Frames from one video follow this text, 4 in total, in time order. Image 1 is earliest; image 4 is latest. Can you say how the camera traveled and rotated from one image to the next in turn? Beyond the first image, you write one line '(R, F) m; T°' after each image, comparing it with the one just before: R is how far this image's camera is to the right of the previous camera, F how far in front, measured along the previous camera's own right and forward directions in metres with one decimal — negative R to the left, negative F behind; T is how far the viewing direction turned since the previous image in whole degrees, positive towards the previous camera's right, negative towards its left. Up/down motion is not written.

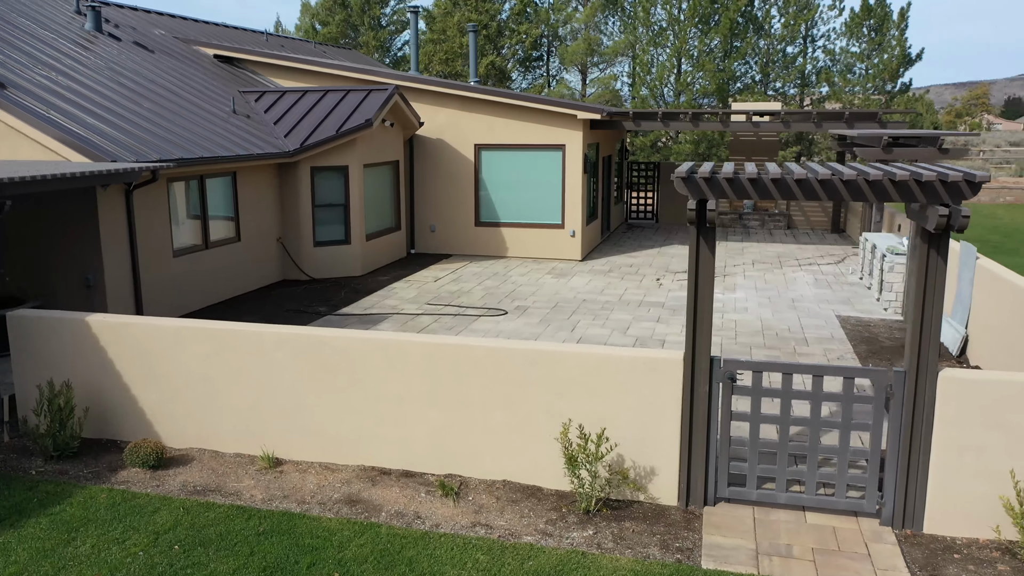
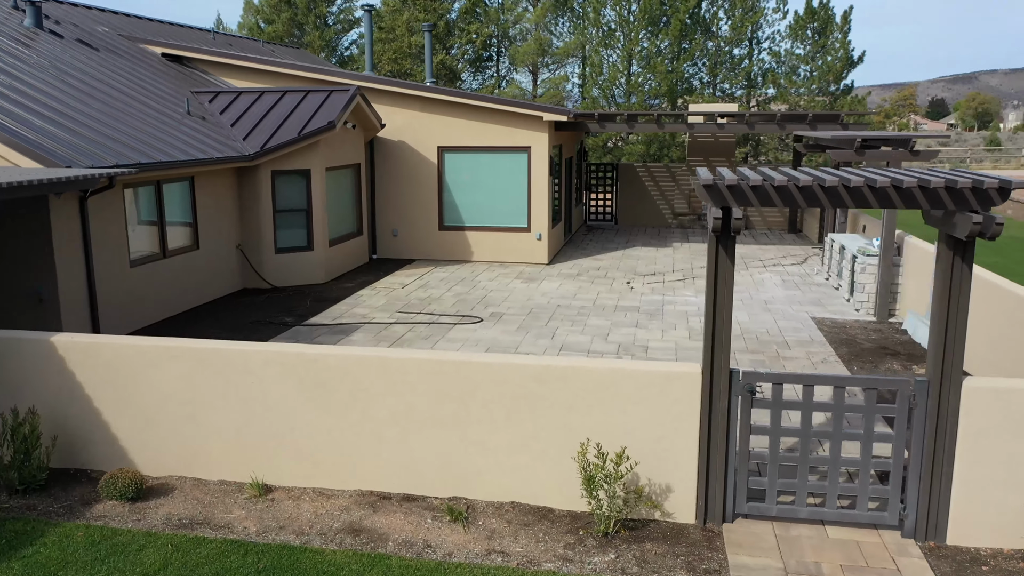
(-0.4, +0.3) m; +4°
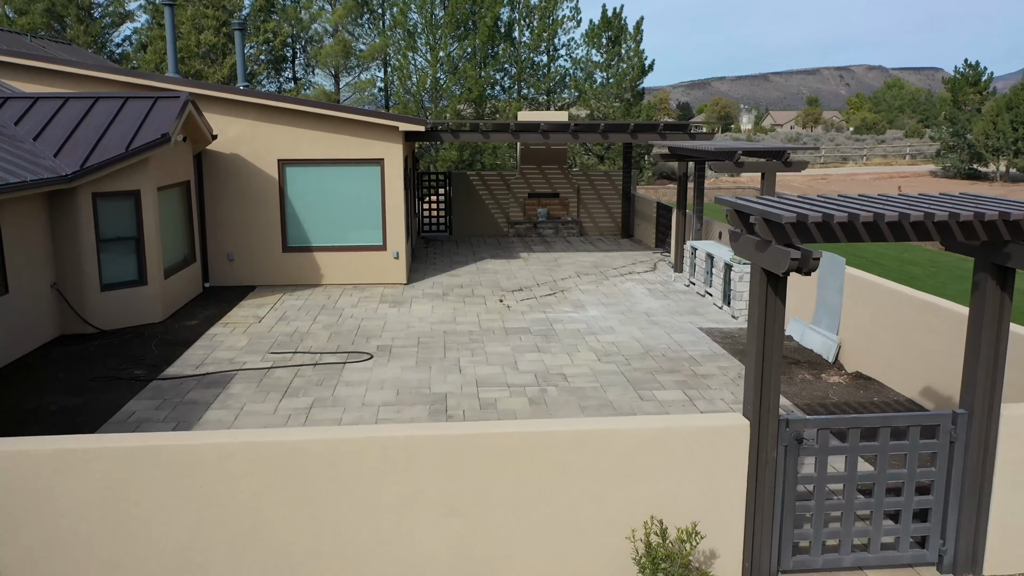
(-1.3, +1.0) m; +15°
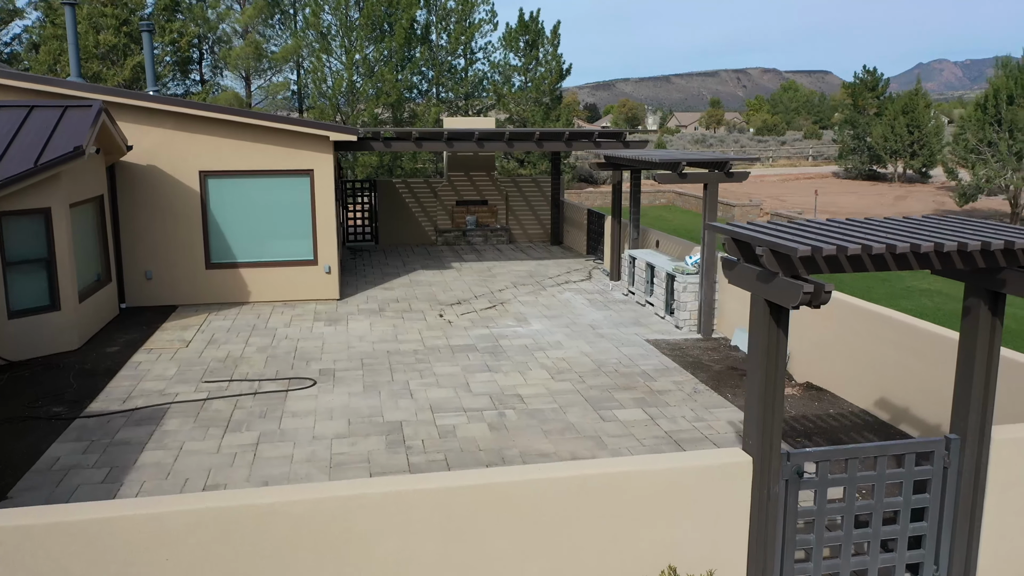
(-0.4, +0.3) m; +6°
